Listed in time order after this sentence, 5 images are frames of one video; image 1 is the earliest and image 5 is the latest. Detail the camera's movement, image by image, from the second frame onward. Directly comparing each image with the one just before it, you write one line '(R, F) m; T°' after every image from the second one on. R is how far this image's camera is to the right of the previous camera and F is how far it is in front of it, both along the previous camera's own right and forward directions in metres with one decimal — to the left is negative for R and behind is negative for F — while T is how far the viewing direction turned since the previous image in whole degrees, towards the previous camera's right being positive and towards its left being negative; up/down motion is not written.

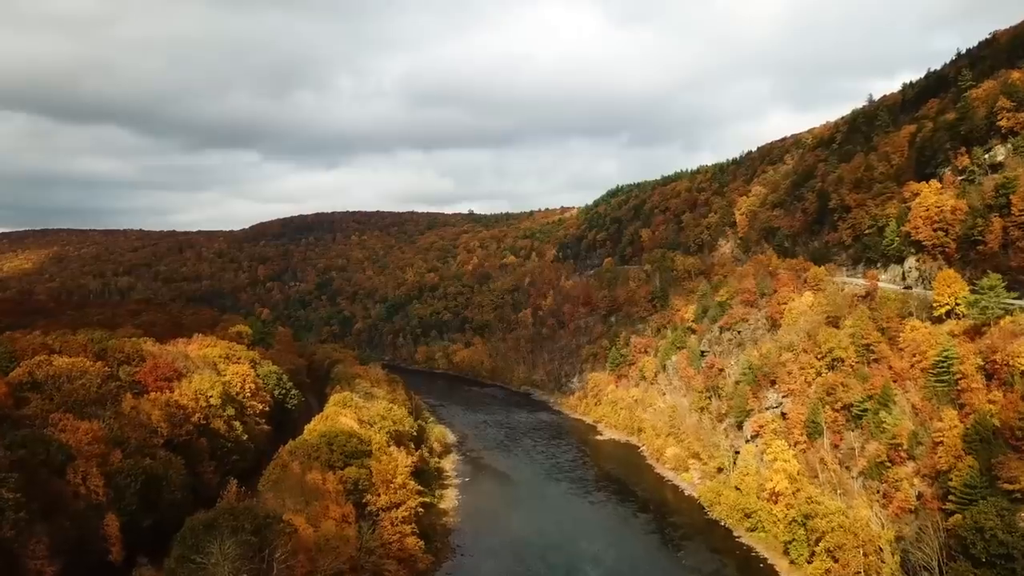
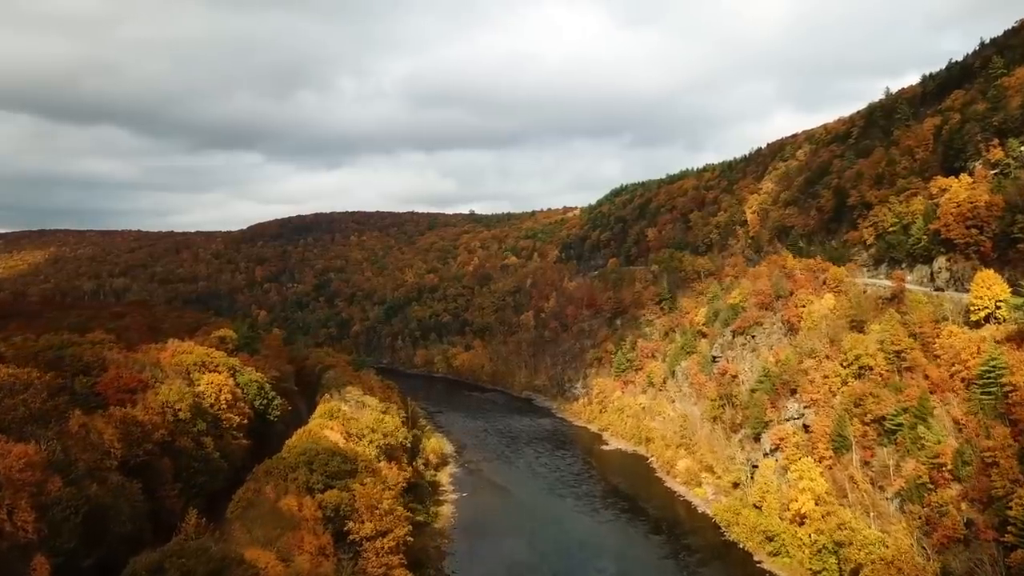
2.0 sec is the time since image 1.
(+0.1, +3.4) m; 0°
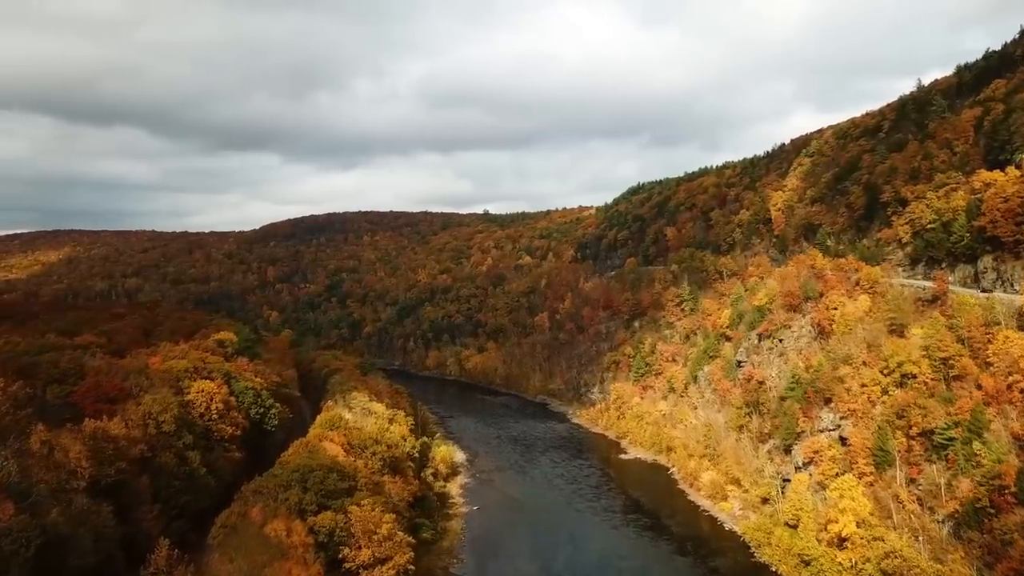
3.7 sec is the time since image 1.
(+0.1, +2.8) m; -1°
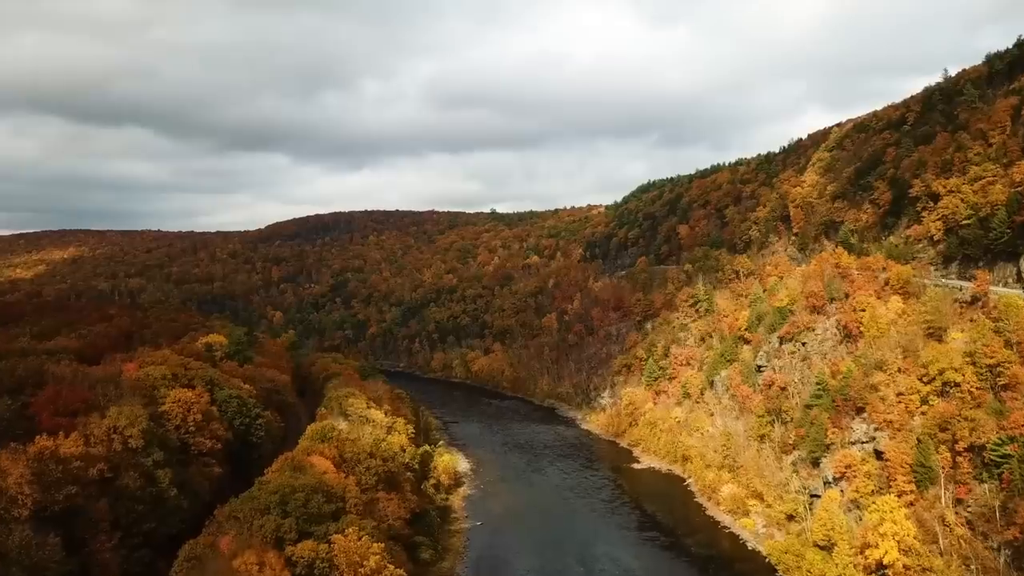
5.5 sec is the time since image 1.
(+0.1, +3.0) m; -1°
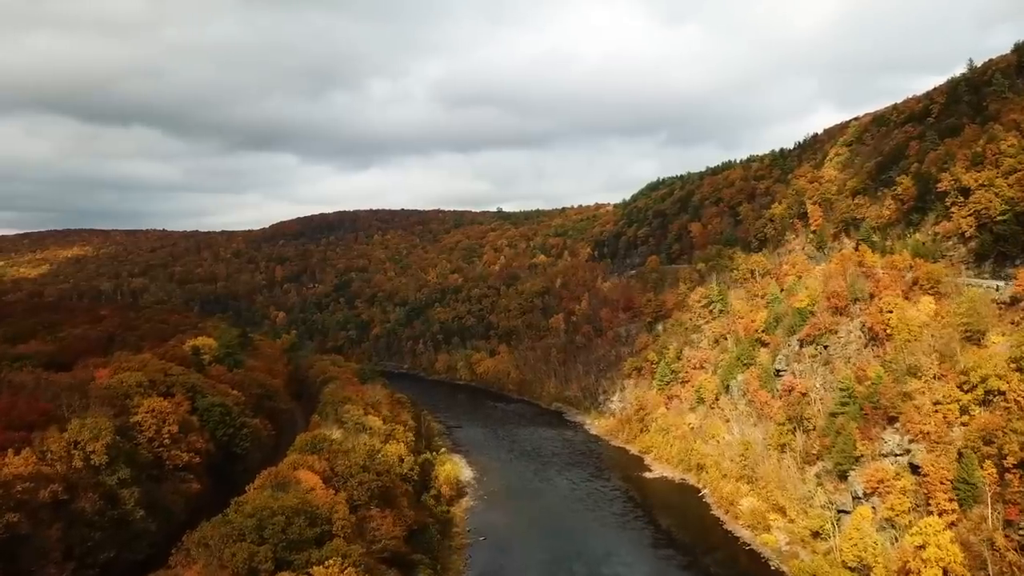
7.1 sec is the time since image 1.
(+0.1, +2.7) m; -1°
